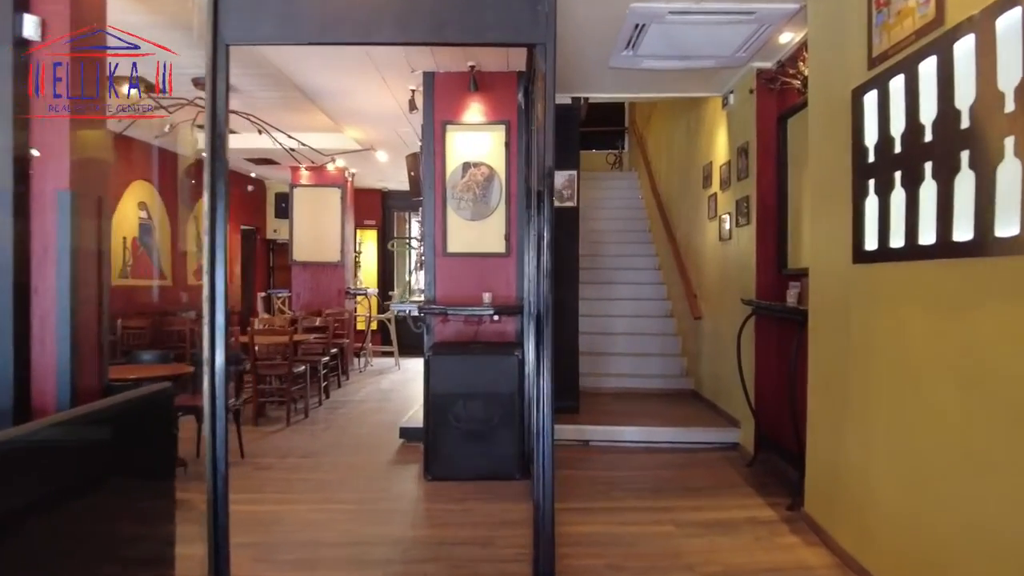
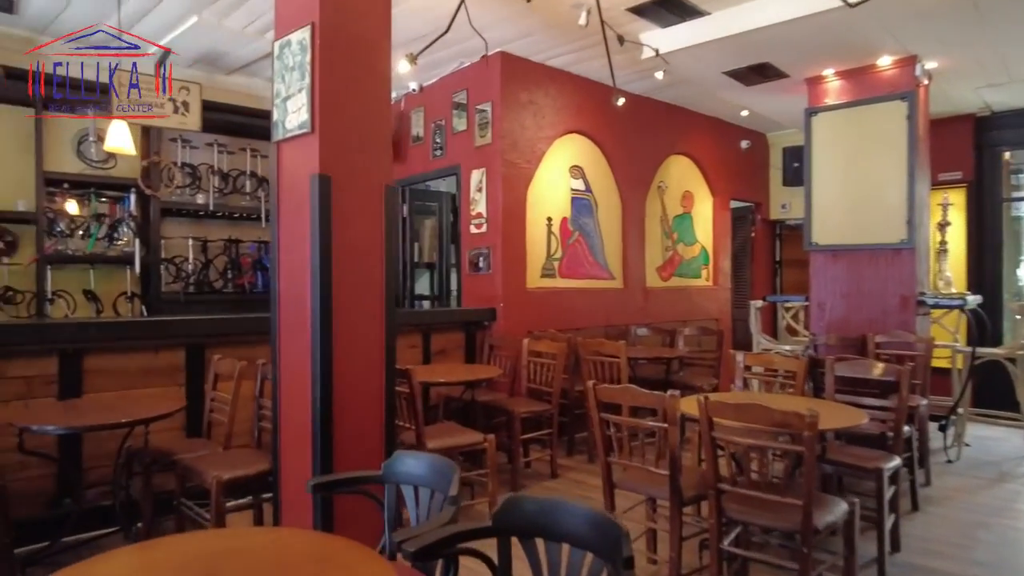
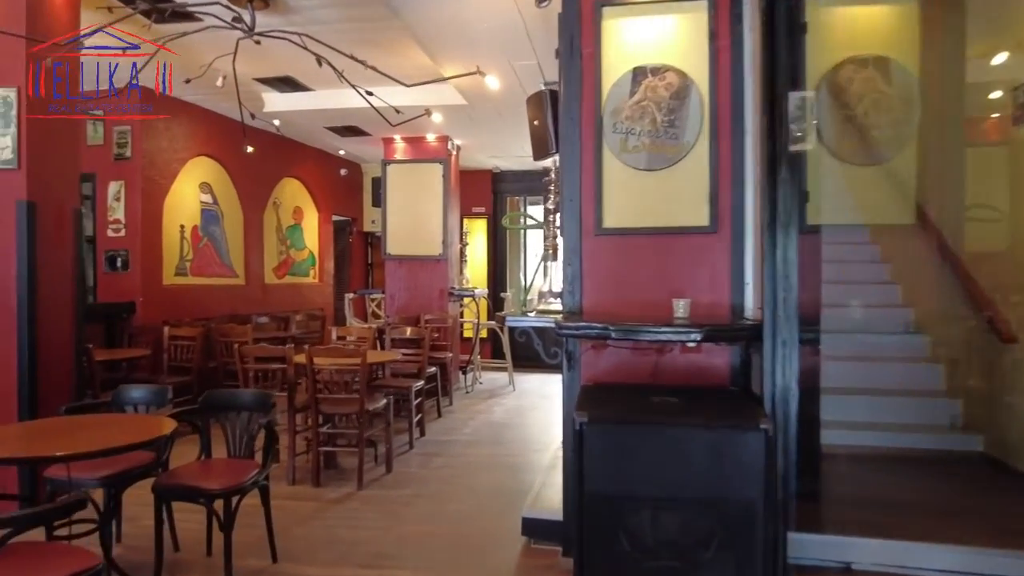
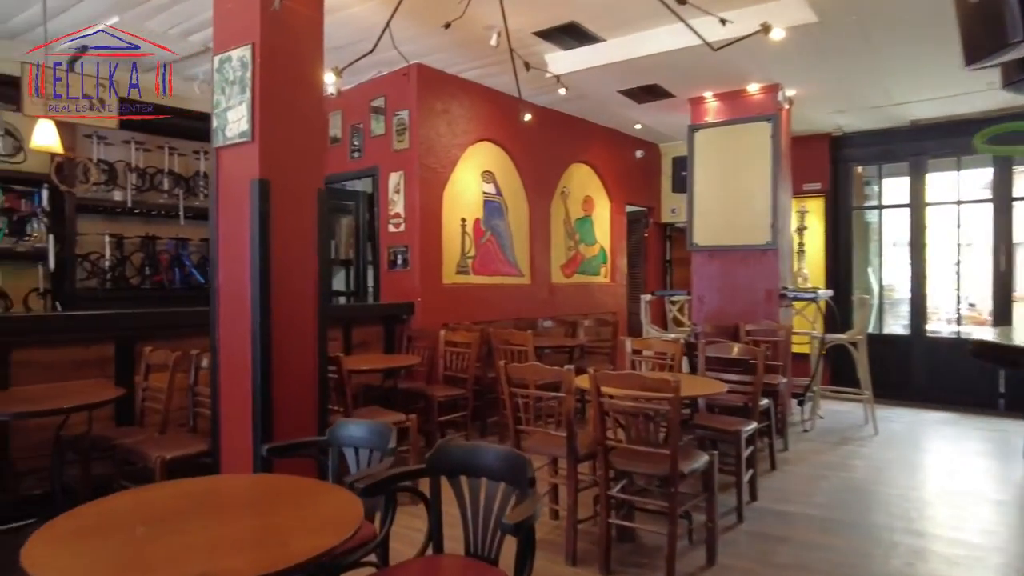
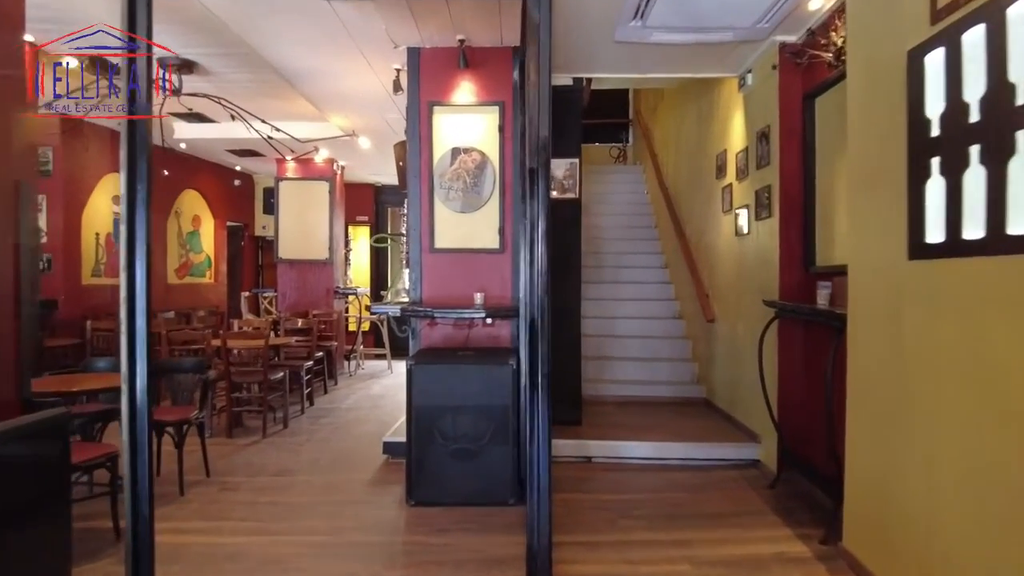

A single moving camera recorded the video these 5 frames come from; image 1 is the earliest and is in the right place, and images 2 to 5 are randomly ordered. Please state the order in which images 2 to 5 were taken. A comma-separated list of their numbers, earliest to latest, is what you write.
5, 3, 4, 2
